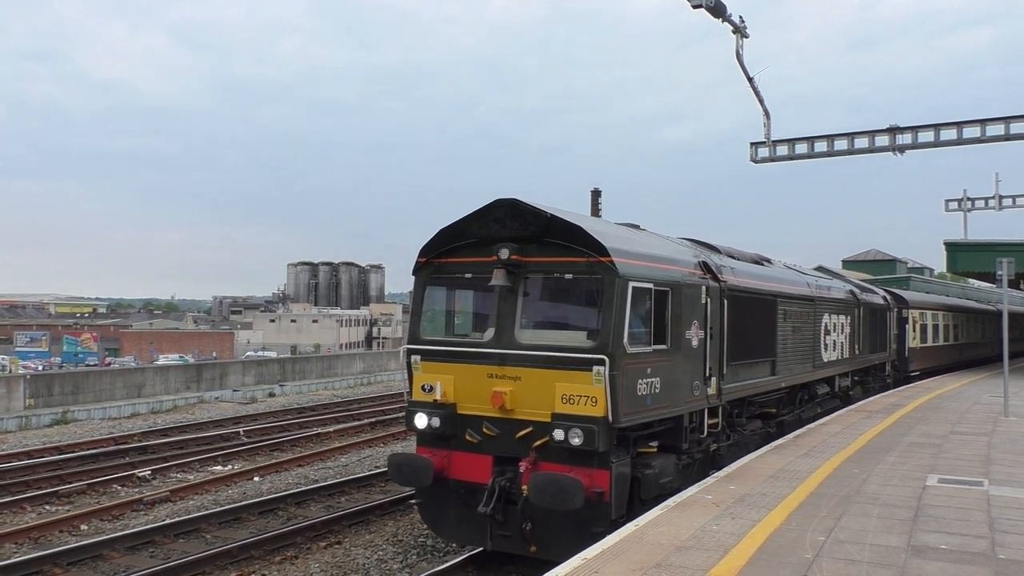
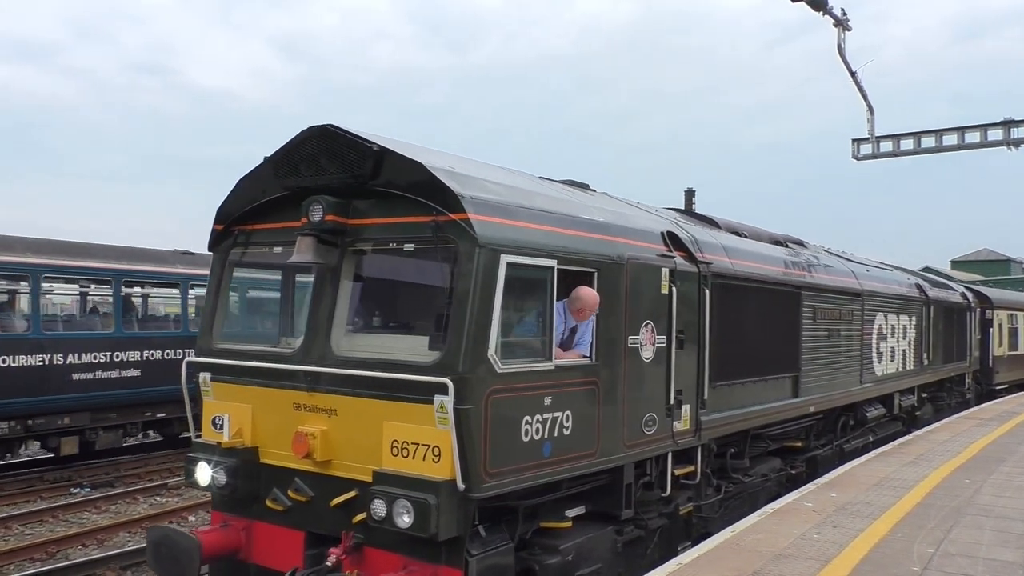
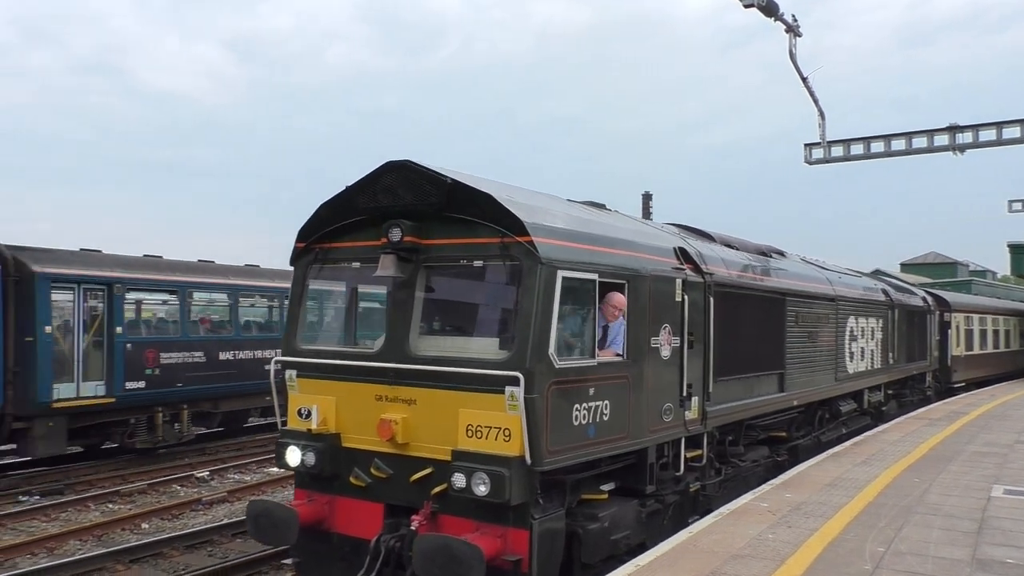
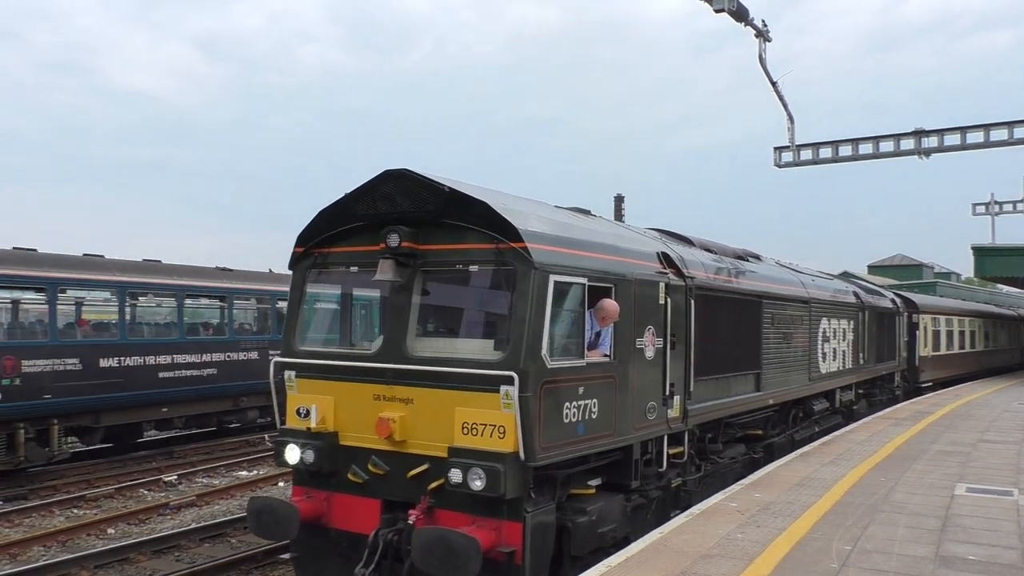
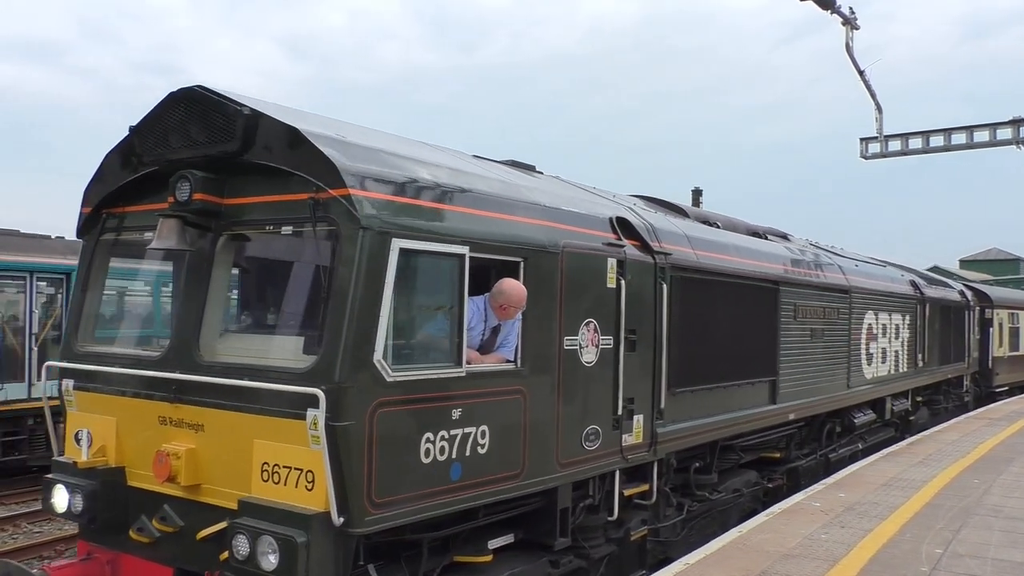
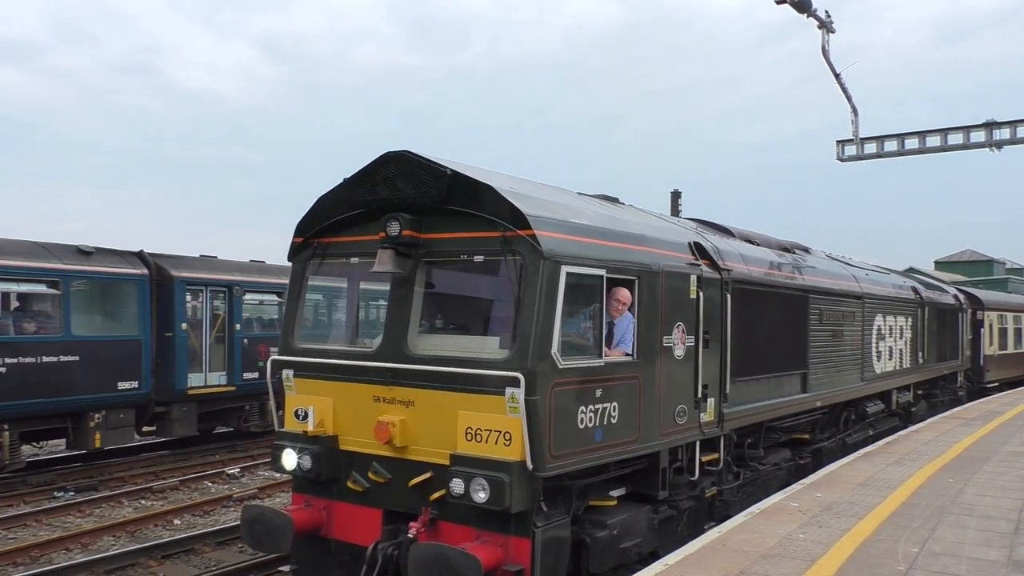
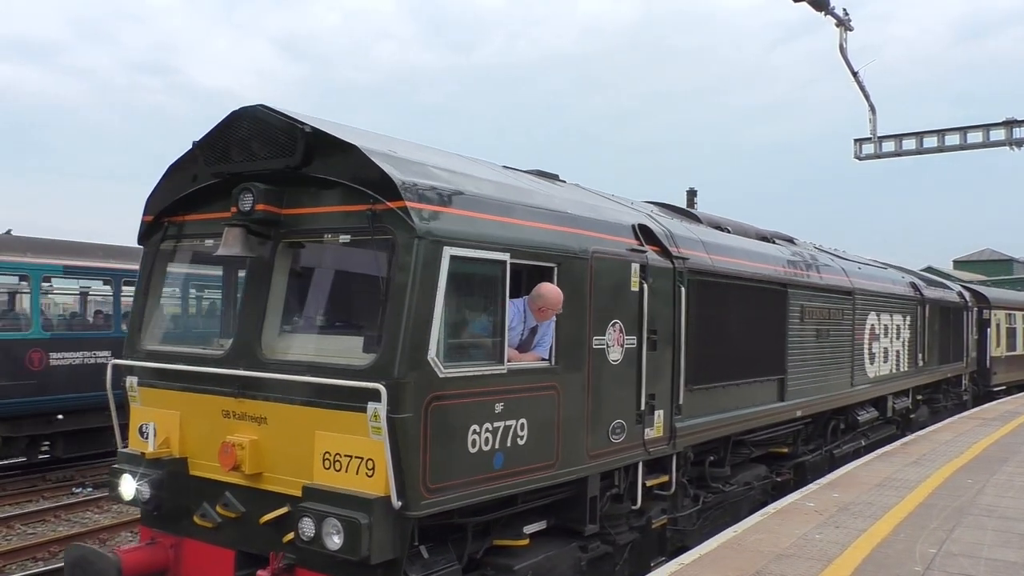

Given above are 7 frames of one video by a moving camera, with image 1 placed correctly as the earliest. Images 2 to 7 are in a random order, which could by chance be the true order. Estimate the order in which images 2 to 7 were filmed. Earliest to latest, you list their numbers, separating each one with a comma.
4, 3, 6, 2, 7, 5
